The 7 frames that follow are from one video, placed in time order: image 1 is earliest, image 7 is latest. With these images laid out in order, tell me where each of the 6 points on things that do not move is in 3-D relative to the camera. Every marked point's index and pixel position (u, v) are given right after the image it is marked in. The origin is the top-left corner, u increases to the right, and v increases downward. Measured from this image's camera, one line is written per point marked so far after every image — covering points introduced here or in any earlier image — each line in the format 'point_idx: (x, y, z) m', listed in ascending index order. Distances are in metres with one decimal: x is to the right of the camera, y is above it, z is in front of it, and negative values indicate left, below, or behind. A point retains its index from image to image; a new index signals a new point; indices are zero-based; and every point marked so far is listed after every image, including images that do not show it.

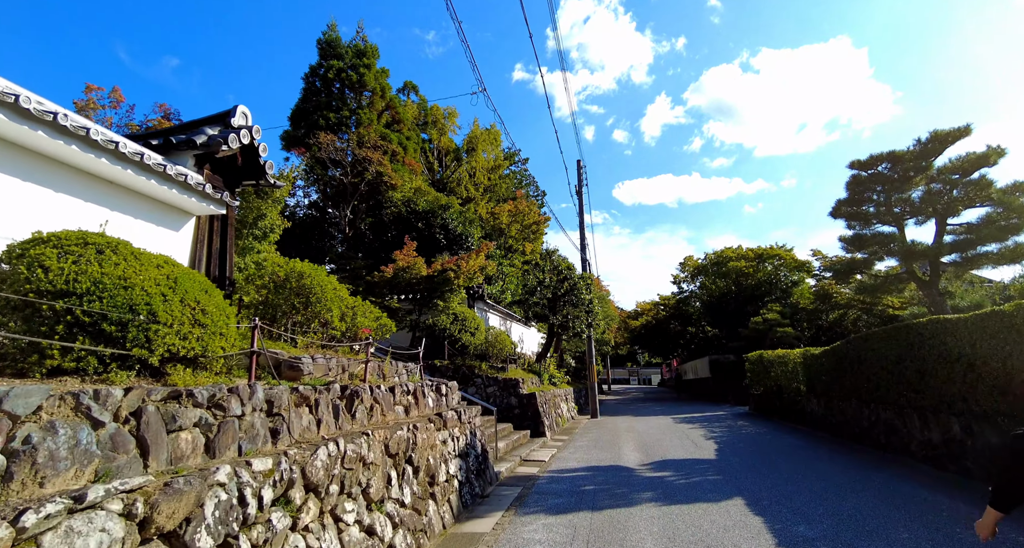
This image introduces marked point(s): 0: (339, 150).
0: (-5.3, +3.8, +15.2) m
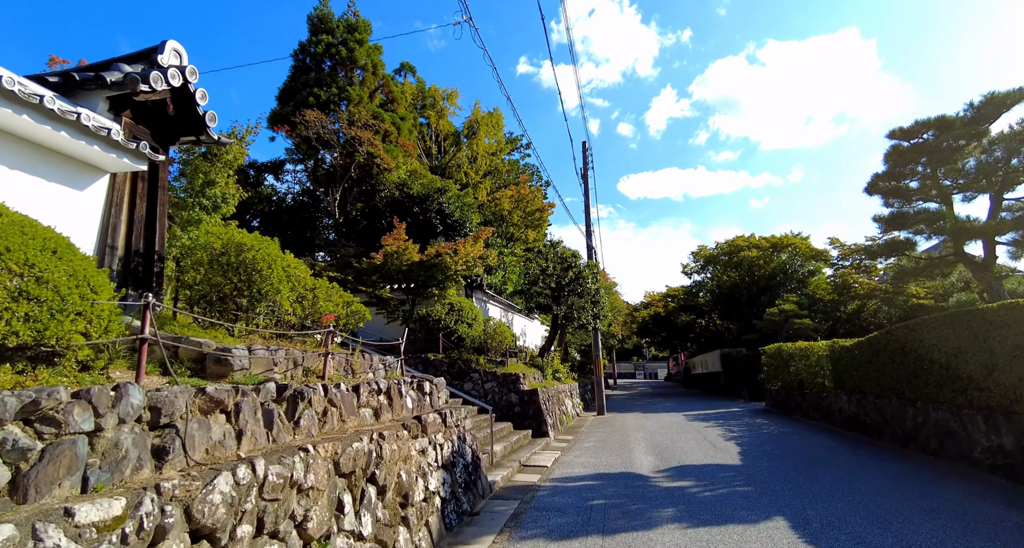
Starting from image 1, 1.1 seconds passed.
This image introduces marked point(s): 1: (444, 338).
0: (-5.2, +4.1, +14.3) m
1: (-1.7, -1.5, +11.9) m
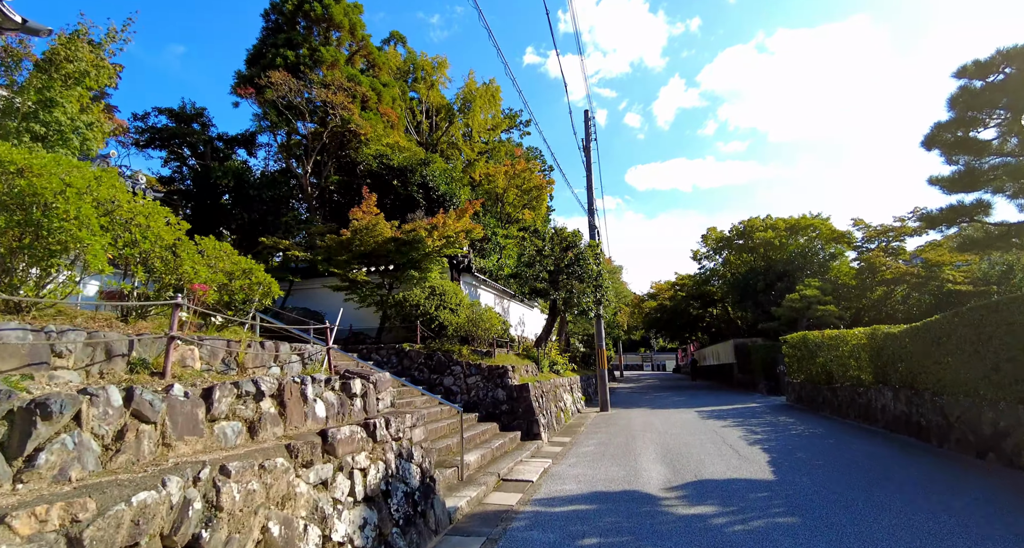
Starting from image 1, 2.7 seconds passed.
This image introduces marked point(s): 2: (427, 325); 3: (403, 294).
0: (-5.5, +4.6, +12.7) m
1: (-1.9, -1.1, +10.4) m
2: (-1.8, -1.1, +10.5) m
3: (-2.3, -0.4, +10.6) m
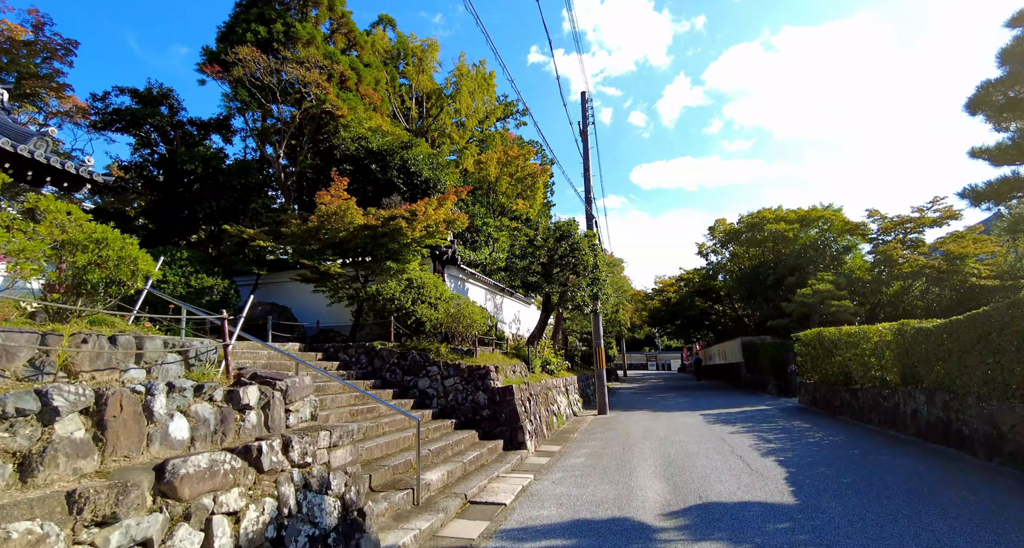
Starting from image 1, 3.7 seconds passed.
0: (-5.7, +4.8, +11.8) m
1: (-2.2, -0.9, +9.4) m
2: (-2.1, -0.9, +9.5) m
3: (-2.6, -0.2, +9.6) m
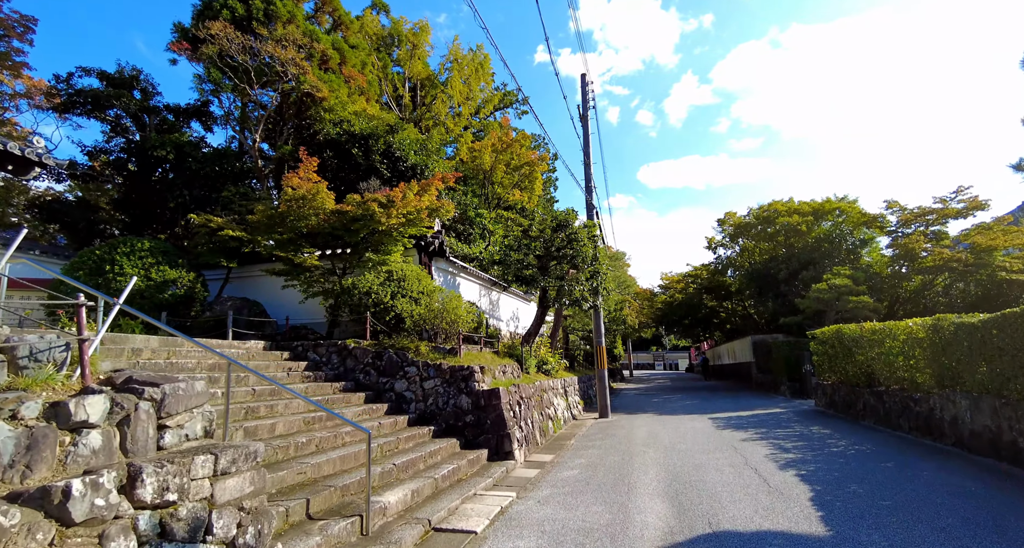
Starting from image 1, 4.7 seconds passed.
0: (-5.9, +4.9, +11.0) m
1: (-2.4, -0.8, +8.6) m
2: (-2.3, -0.8, +8.7) m
3: (-2.8, -0.1, +8.8) m
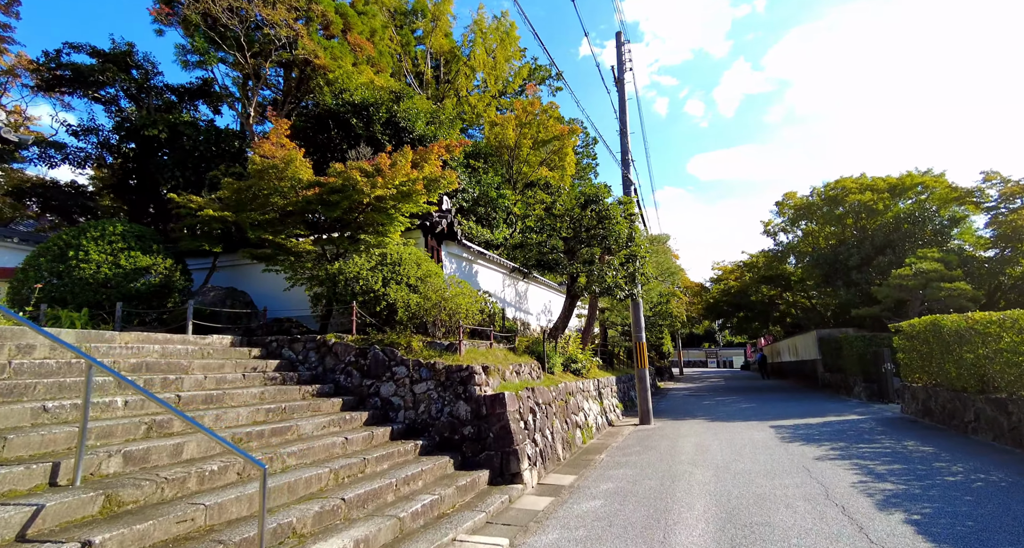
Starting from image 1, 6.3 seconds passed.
0: (-5.6, +5.1, +10.0) m
1: (-2.2, -0.5, +7.4) m
2: (-2.1, -0.5, +7.4) m
3: (-2.6, +0.1, +7.5) m
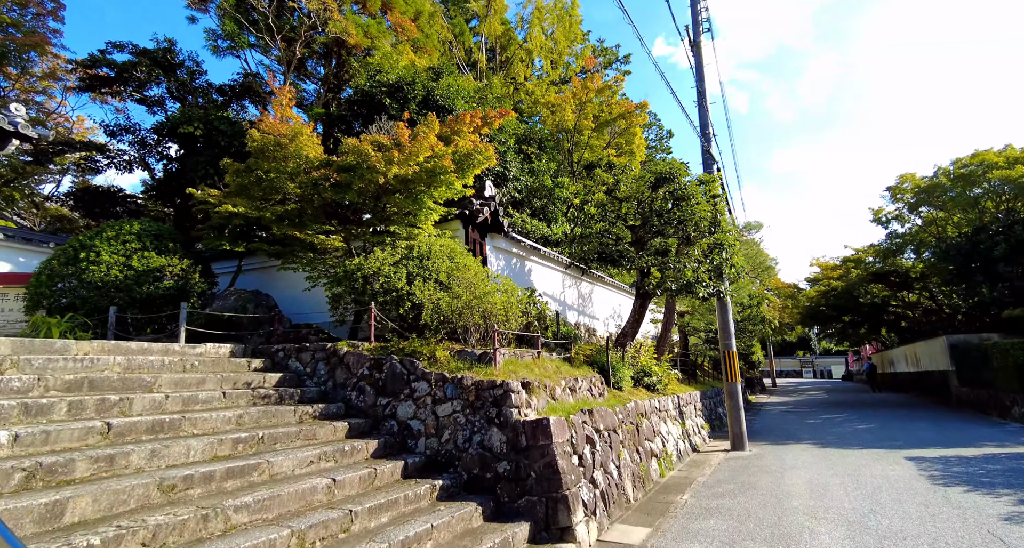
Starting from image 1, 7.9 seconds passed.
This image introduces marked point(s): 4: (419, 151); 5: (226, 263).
0: (-4.6, +5.1, +9.3) m
1: (-1.6, -0.5, +6.2) m
2: (-1.5, -0.5, +6.2) m
3: (-2.0, +0.2, +6.4) m
4: (-1.1, +1.5, +6.2) m
5: (-4.9, +0.2, +8.7) m
